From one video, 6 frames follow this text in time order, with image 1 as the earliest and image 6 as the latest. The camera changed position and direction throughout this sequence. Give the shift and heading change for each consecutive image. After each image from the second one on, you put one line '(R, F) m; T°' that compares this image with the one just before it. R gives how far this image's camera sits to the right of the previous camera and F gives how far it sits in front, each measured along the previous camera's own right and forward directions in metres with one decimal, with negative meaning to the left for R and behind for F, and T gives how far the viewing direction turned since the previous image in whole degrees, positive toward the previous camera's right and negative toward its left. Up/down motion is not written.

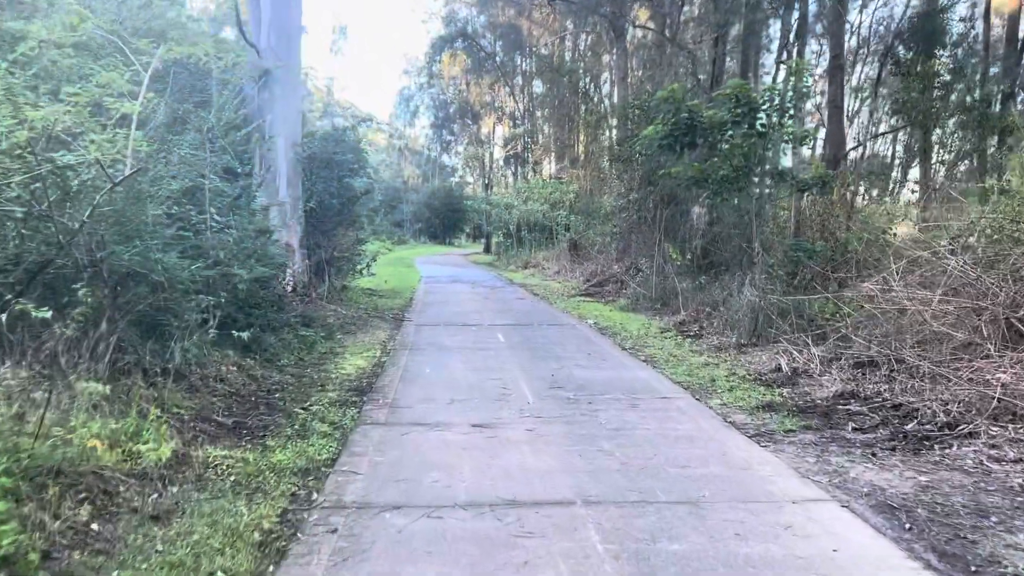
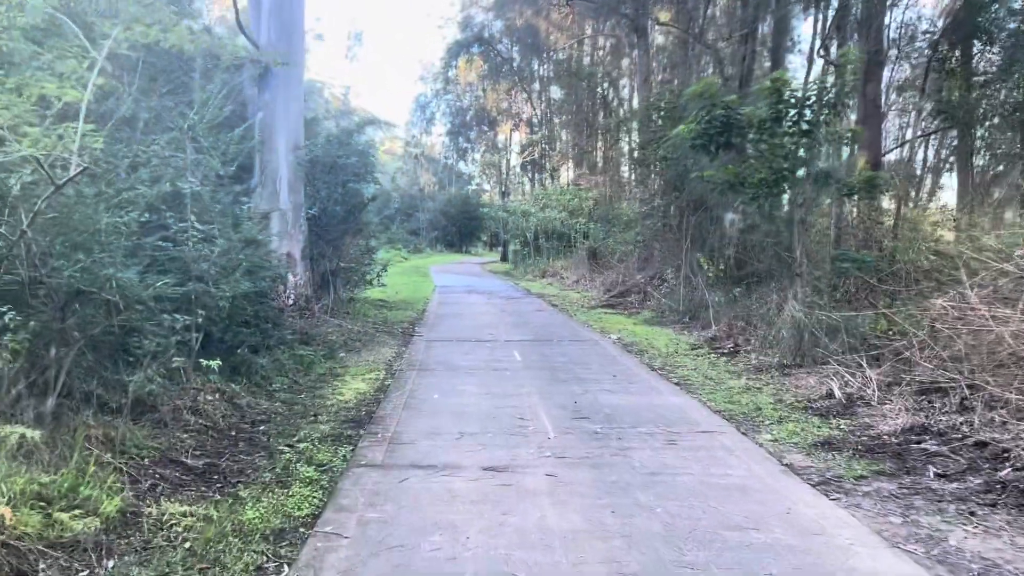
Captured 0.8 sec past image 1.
(0.0, +1.0) m; -1°
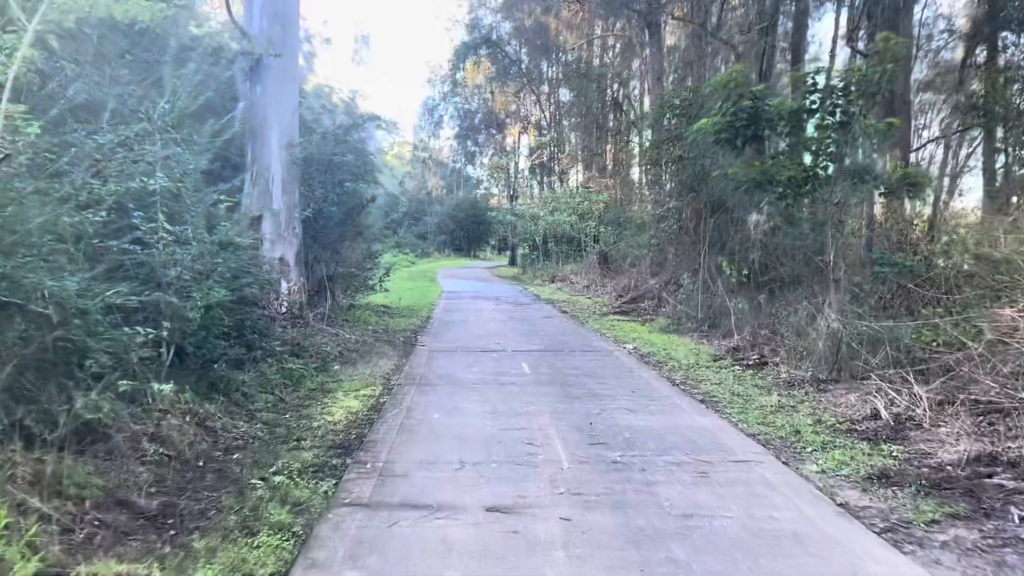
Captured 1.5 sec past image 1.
(0.0, +0.8) m; -1°
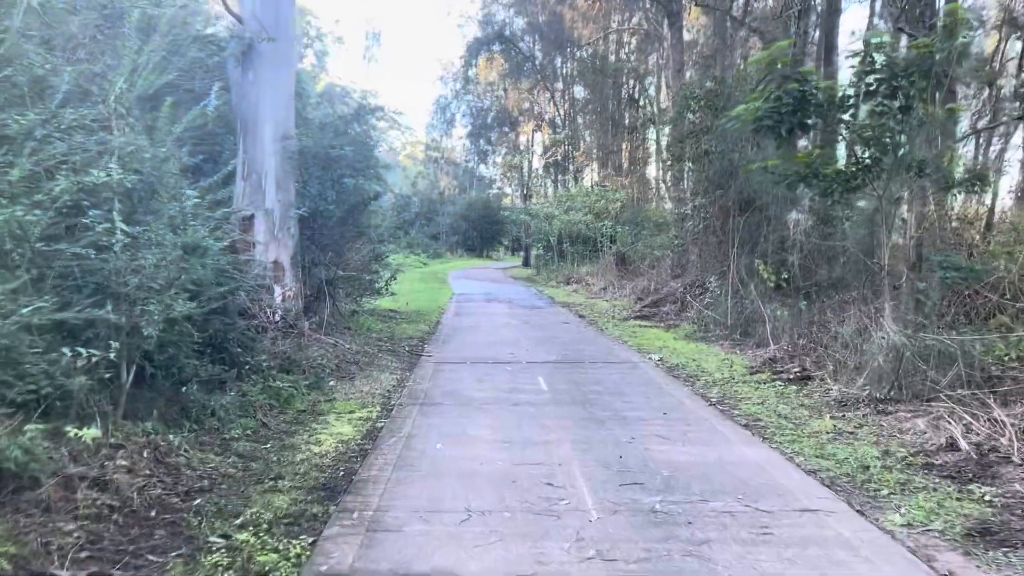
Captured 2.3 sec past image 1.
(0.0, +1.0) m; -1°
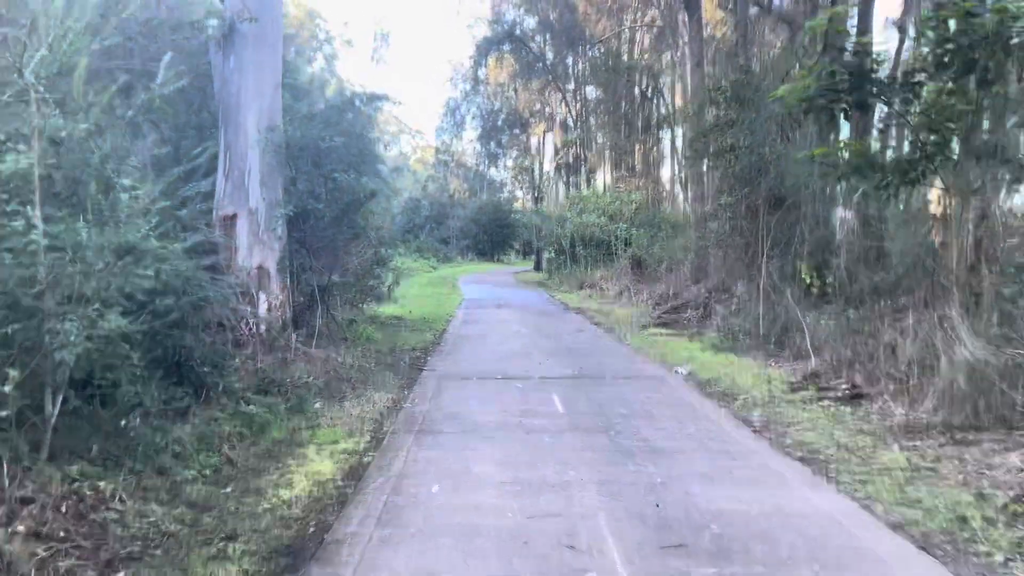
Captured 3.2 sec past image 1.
(0.0, +1.1) m; -1°
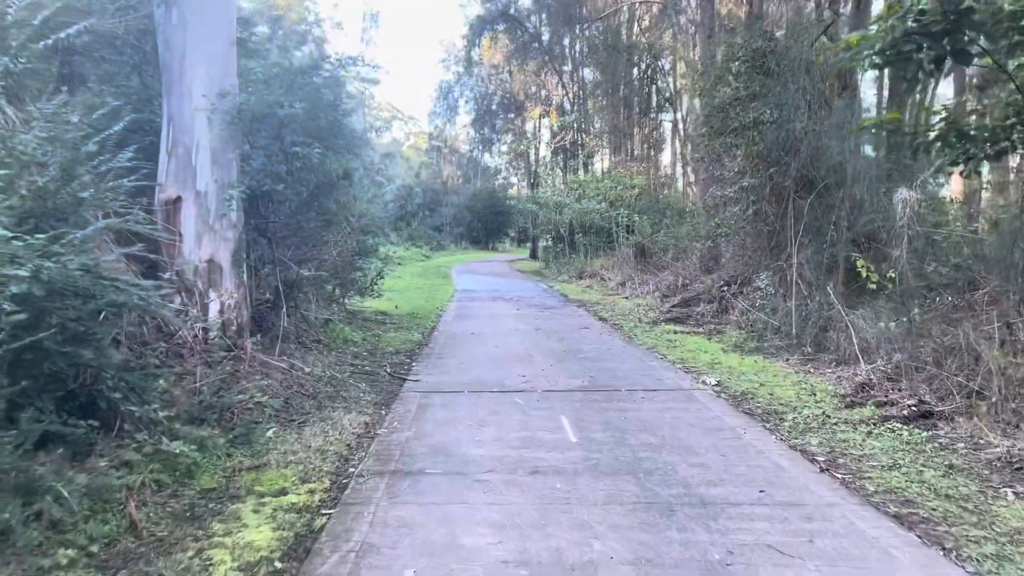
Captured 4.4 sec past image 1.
(0.0, +1.5) m; 0°
